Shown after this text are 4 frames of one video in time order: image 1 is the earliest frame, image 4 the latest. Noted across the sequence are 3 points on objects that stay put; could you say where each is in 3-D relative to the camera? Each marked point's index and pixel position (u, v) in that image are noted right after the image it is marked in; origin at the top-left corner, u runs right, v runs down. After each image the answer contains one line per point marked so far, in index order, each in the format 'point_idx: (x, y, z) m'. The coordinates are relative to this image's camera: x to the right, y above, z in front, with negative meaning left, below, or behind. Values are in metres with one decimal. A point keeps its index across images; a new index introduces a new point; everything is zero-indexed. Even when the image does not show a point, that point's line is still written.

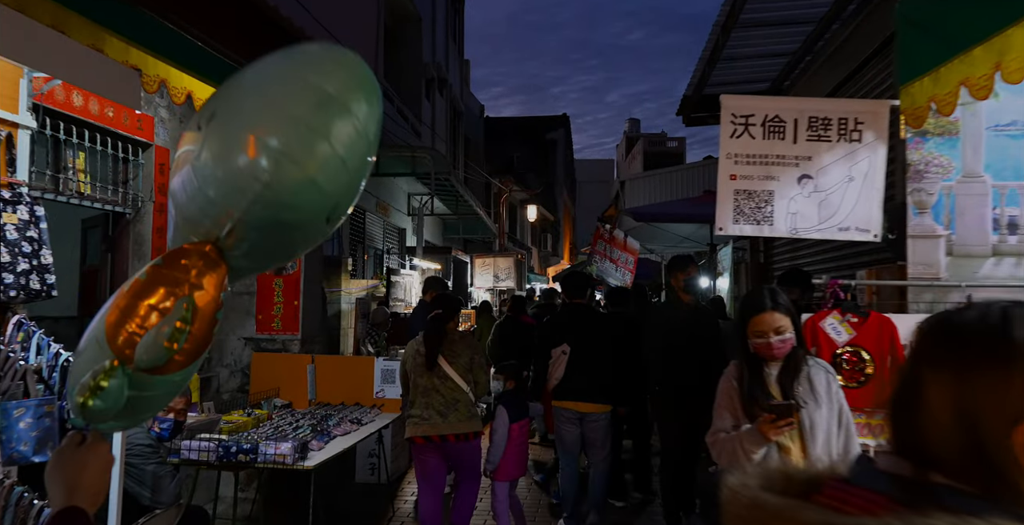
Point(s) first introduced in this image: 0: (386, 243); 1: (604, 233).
0: (-2.6, +0.4, +15.8) m
1: (+1.4, +0.5, +11.6) m
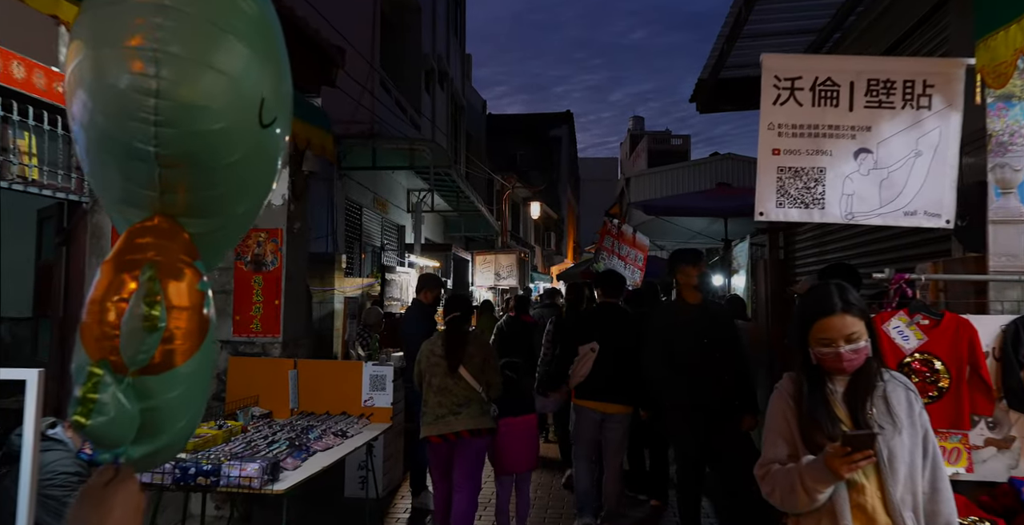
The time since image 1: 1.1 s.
0: (-2.6, +0.5, +15.2) m
1: (+1.4, +0.5, +11.0) m
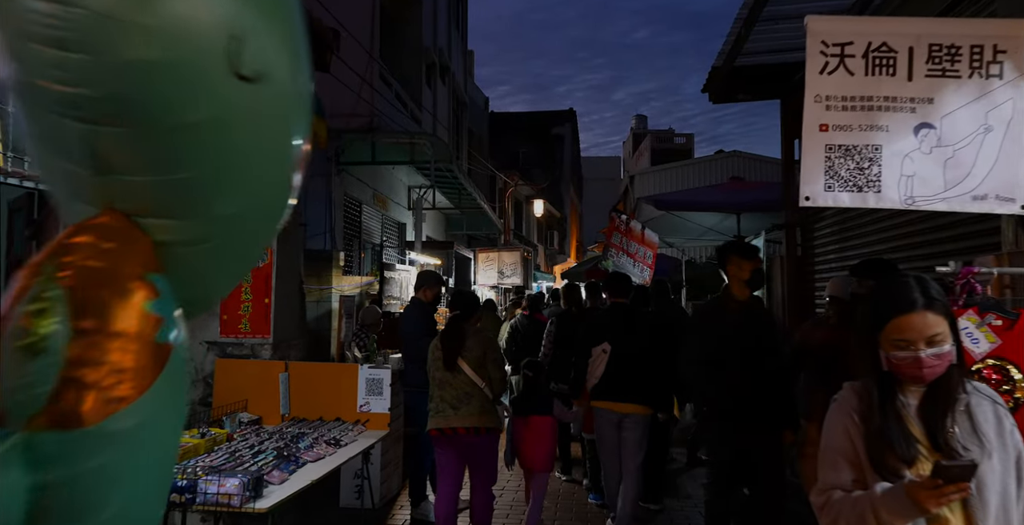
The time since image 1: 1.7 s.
0: (-2.5, +0.5, +14.9) m
1: (+1.5, +0.5, +10.6) m
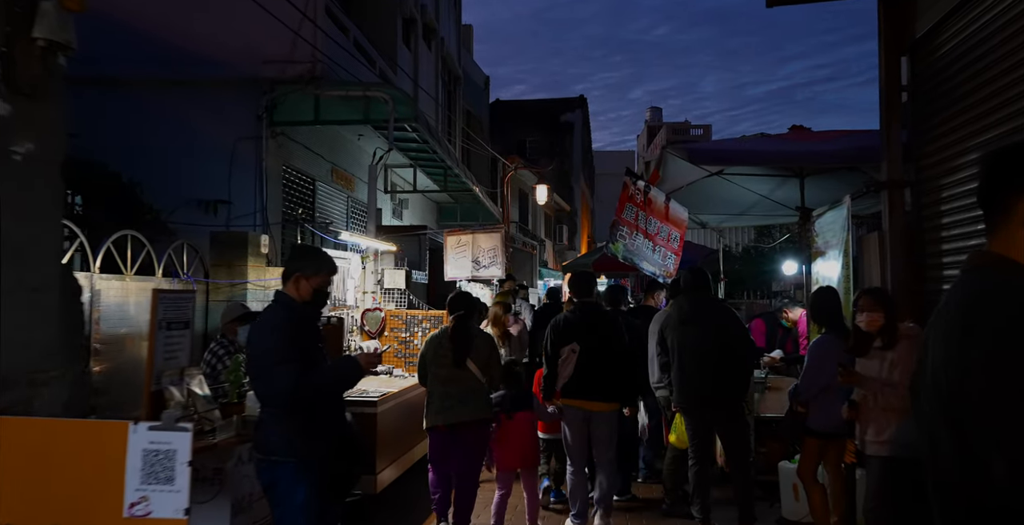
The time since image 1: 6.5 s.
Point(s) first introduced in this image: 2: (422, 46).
0: (-2.7, +0.6, +12.1) m
1: (+1.3, +0.7, +7.8) m
2: (-1.9, +4.4, +15.4) m
